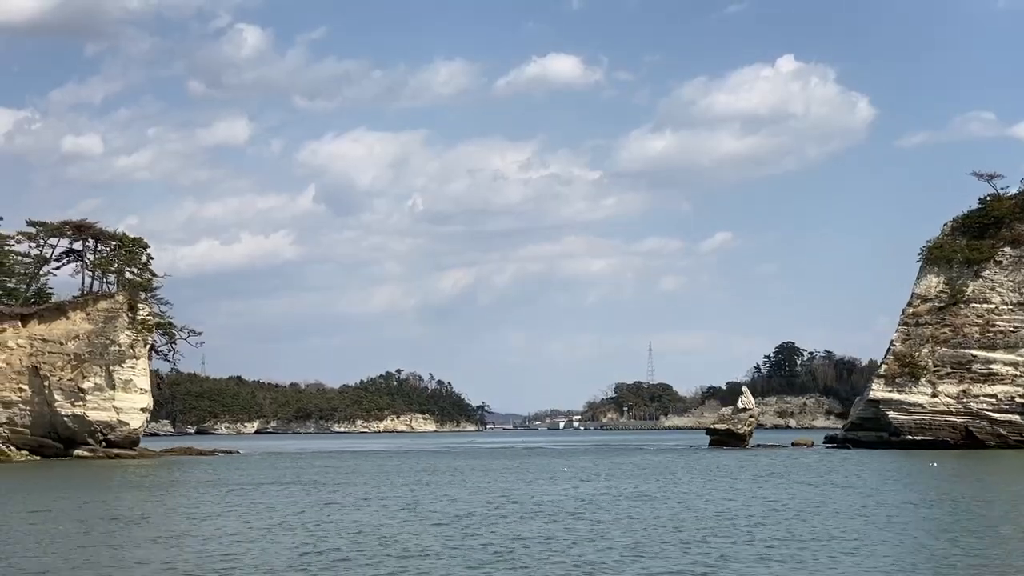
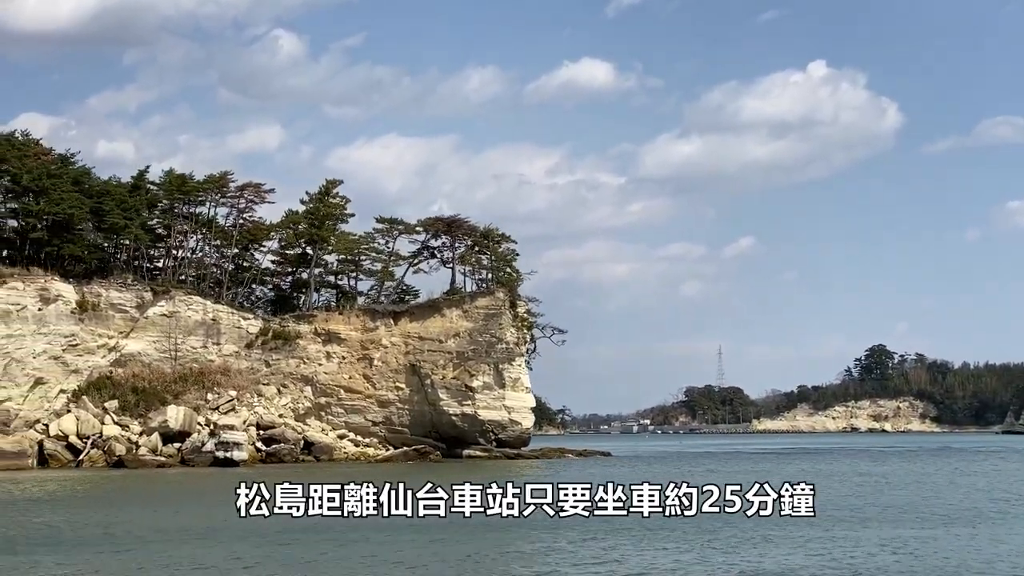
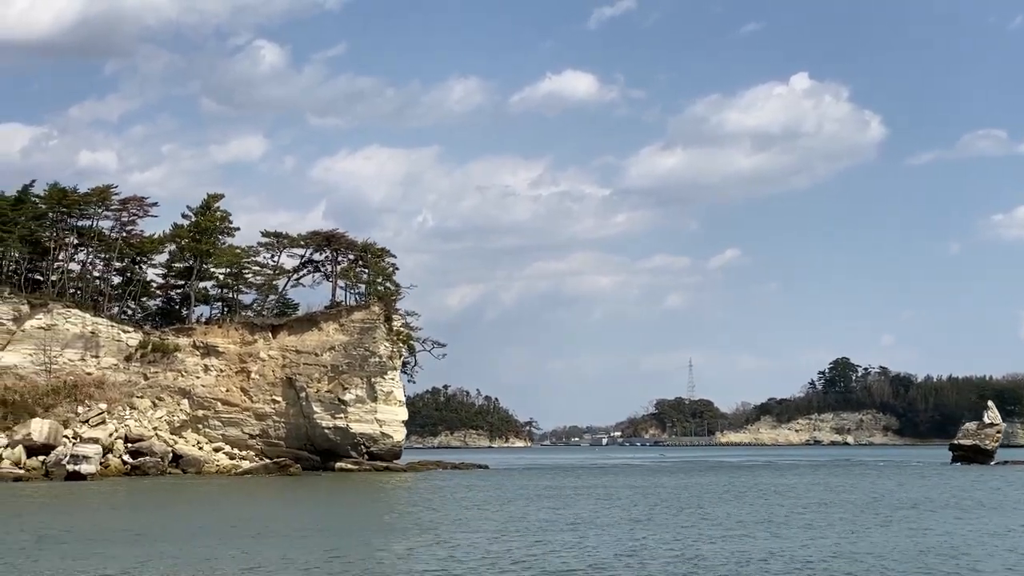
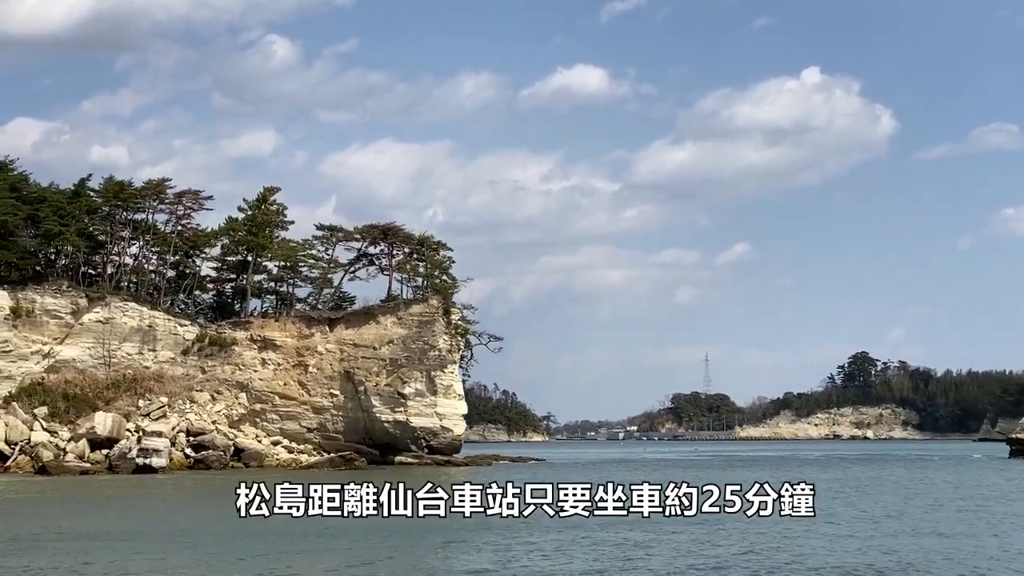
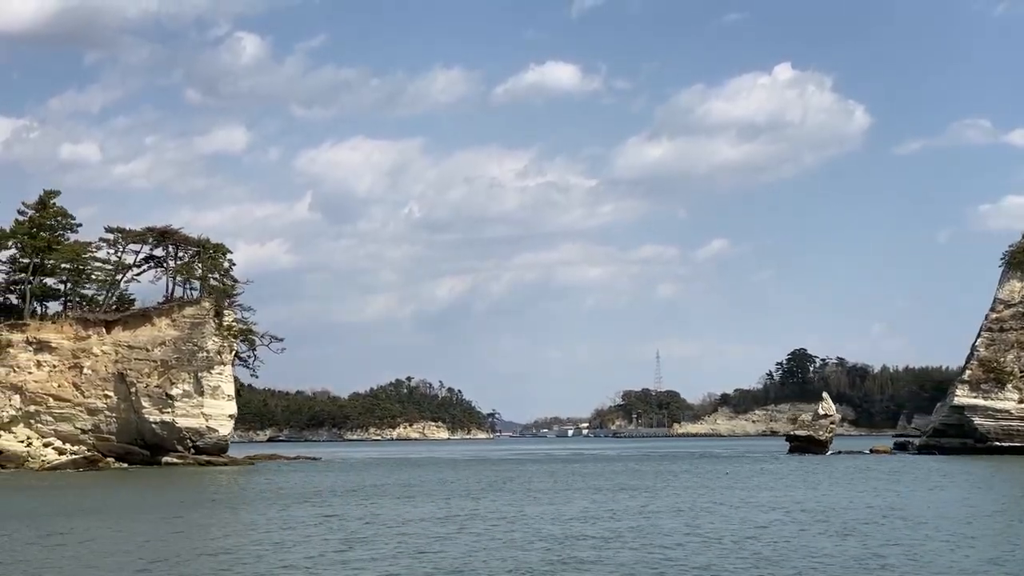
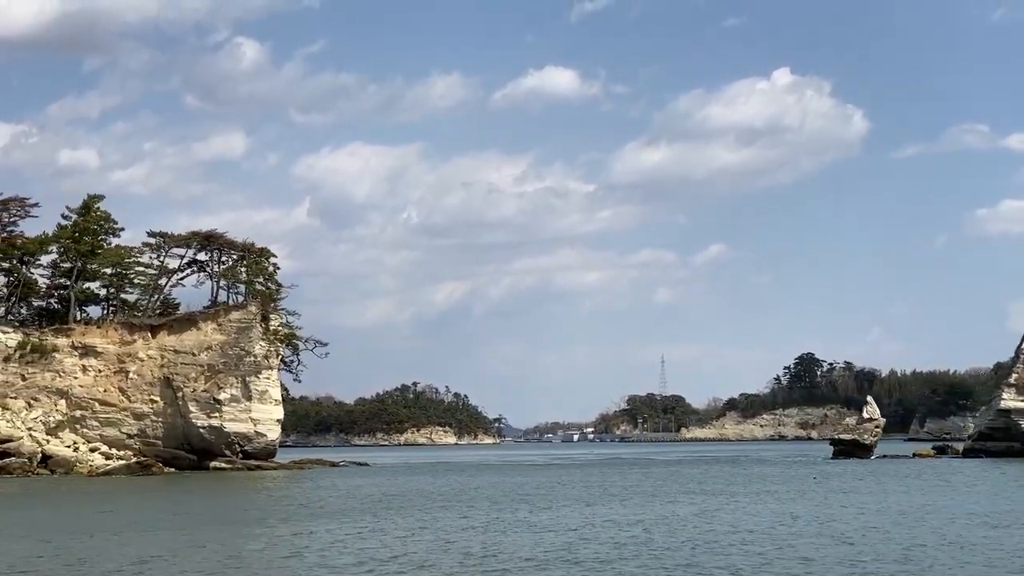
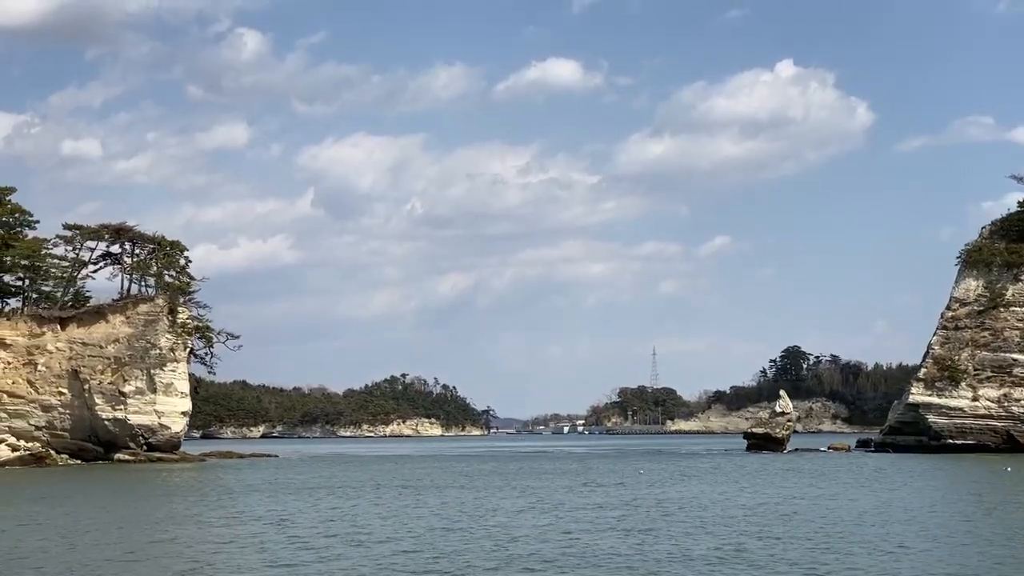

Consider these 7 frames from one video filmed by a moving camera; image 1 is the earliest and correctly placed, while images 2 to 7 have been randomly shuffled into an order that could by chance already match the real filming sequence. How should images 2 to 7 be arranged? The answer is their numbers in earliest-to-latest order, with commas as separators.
7, 5, 6, 3, 4, 2
